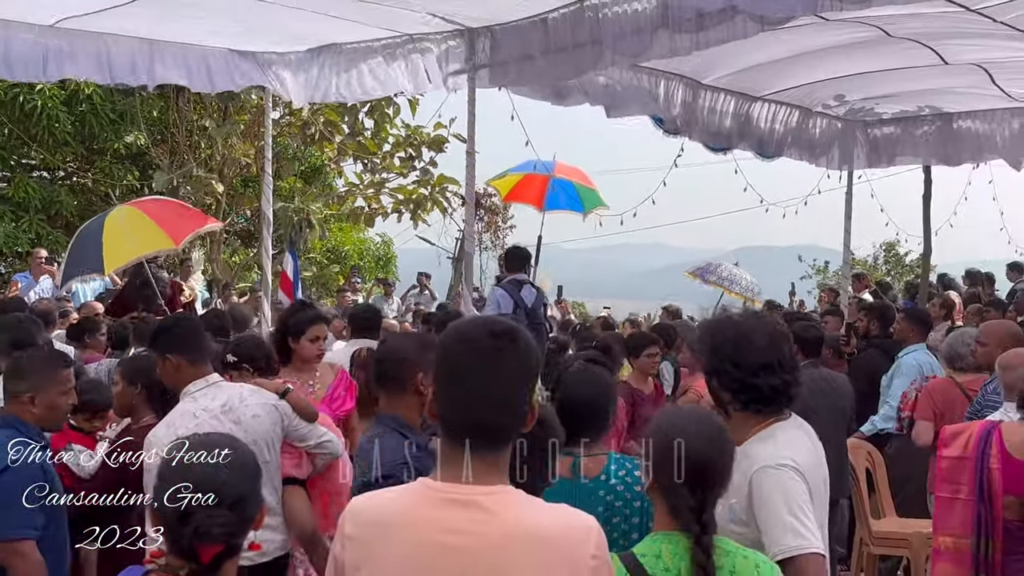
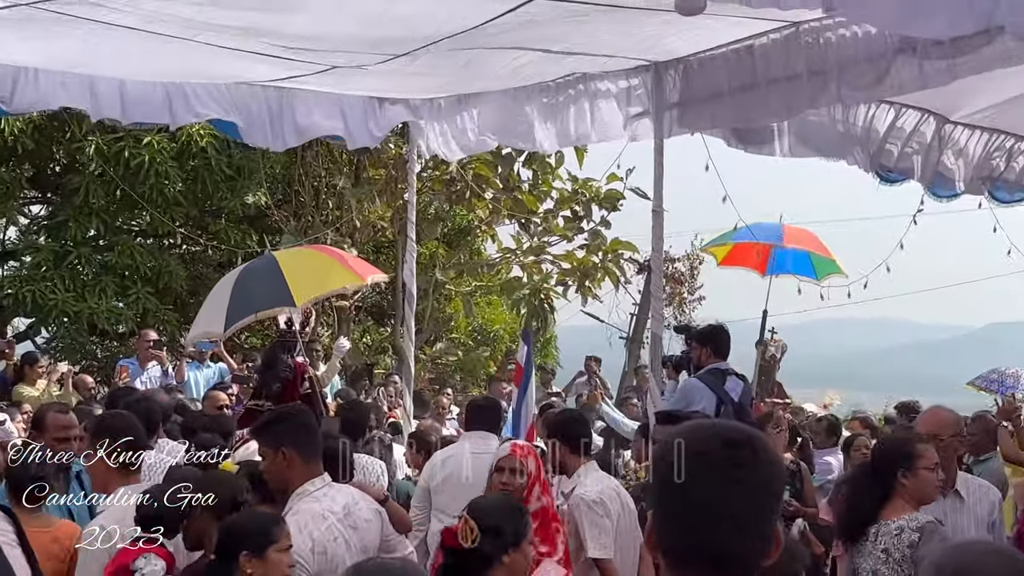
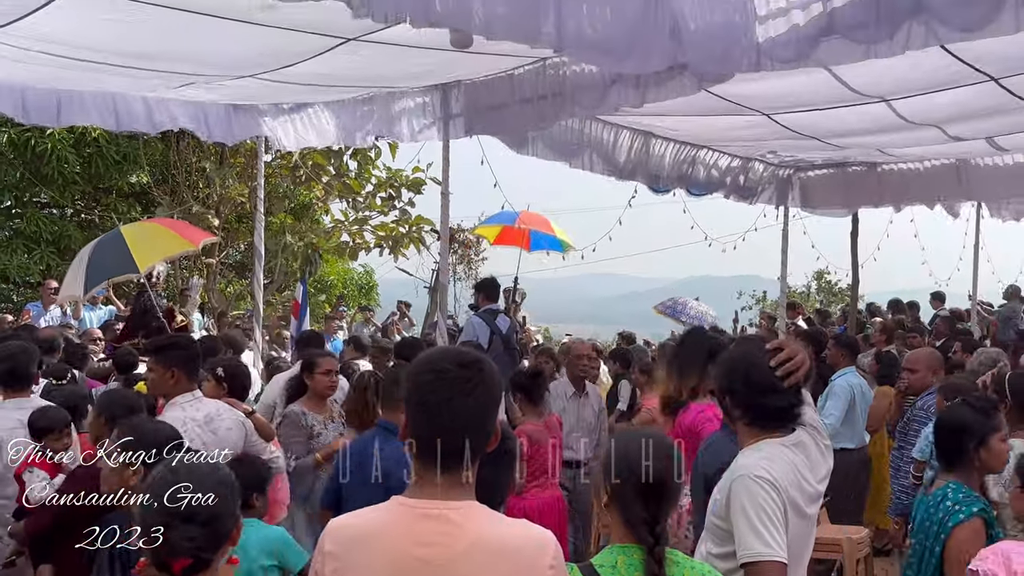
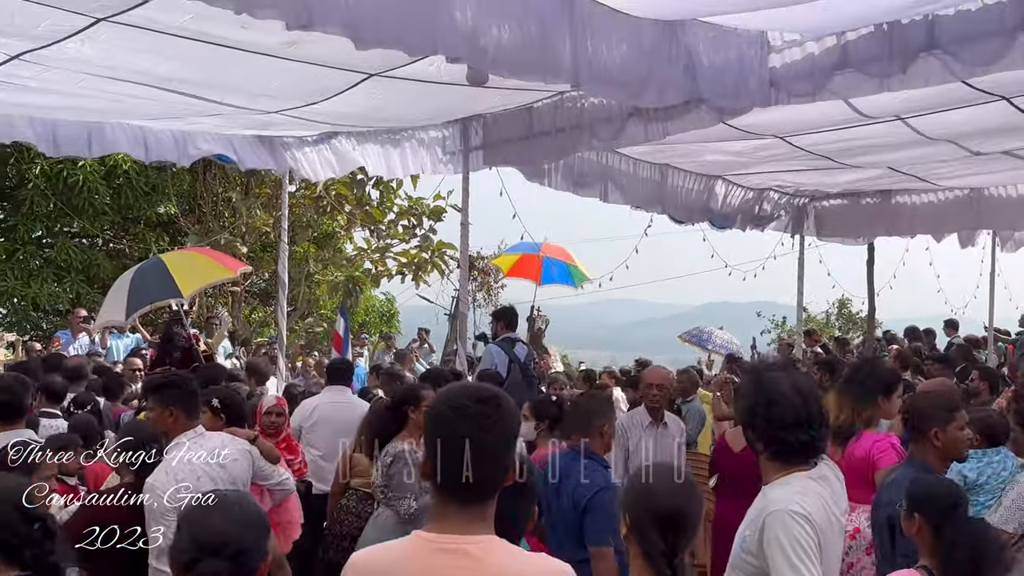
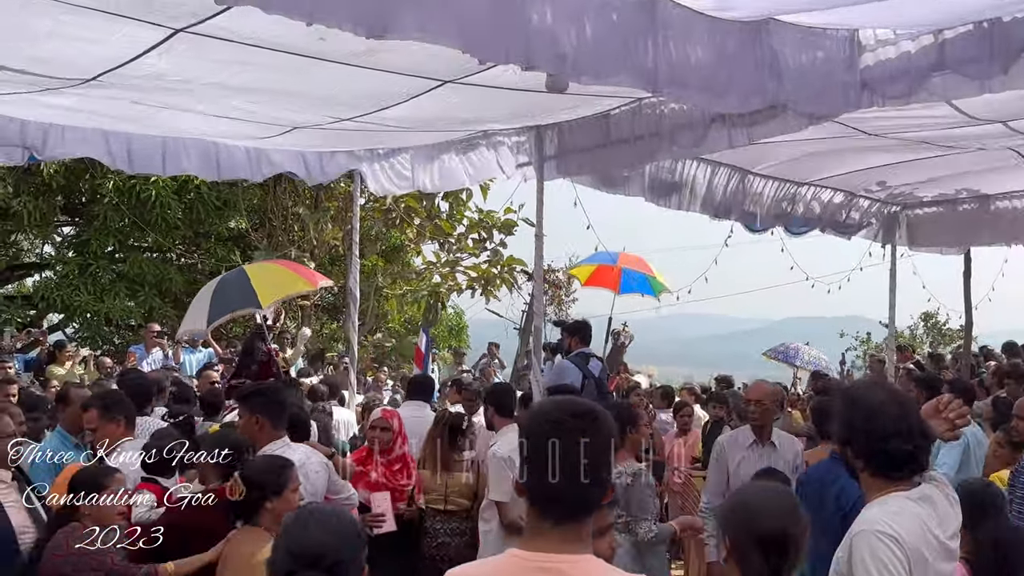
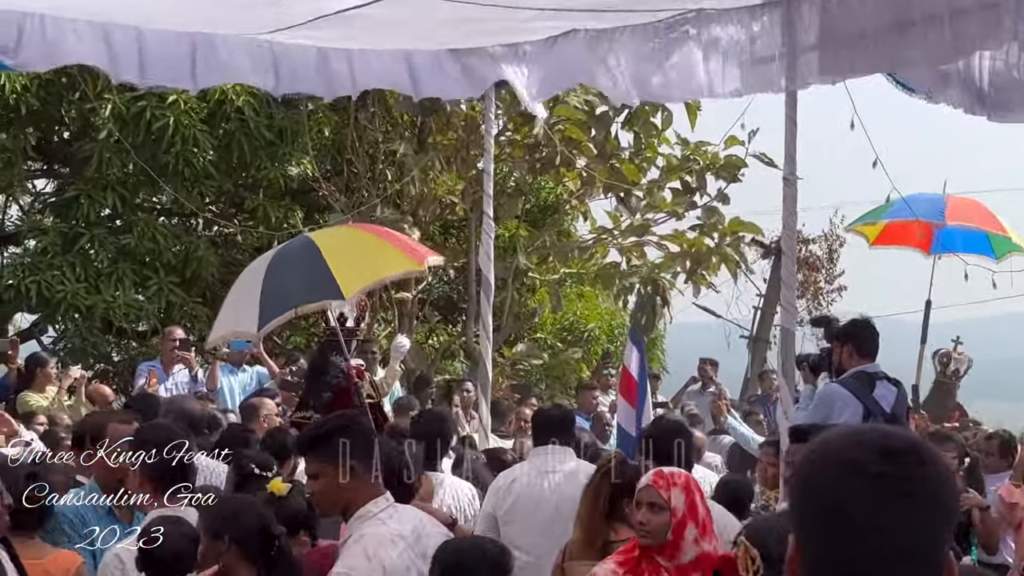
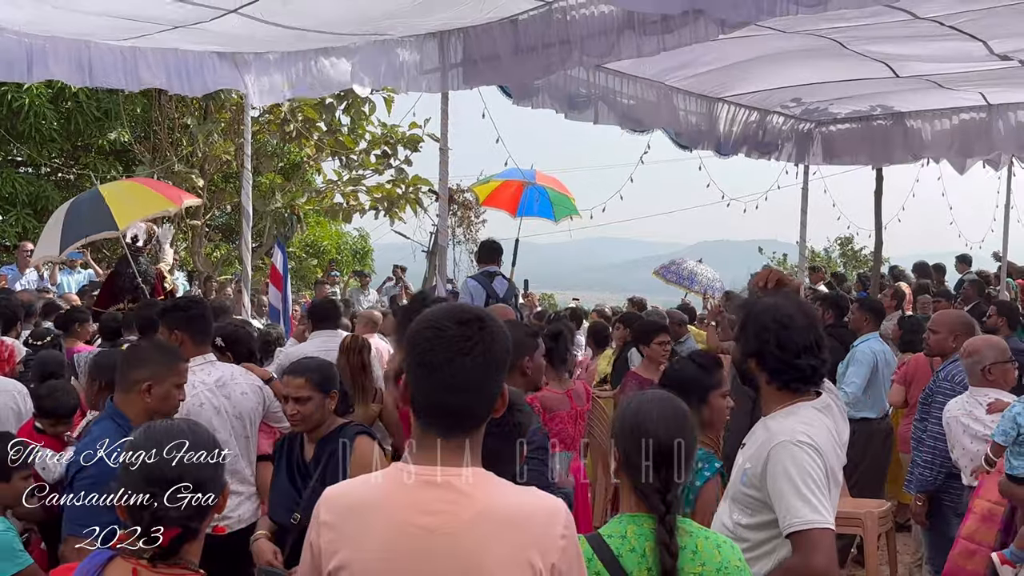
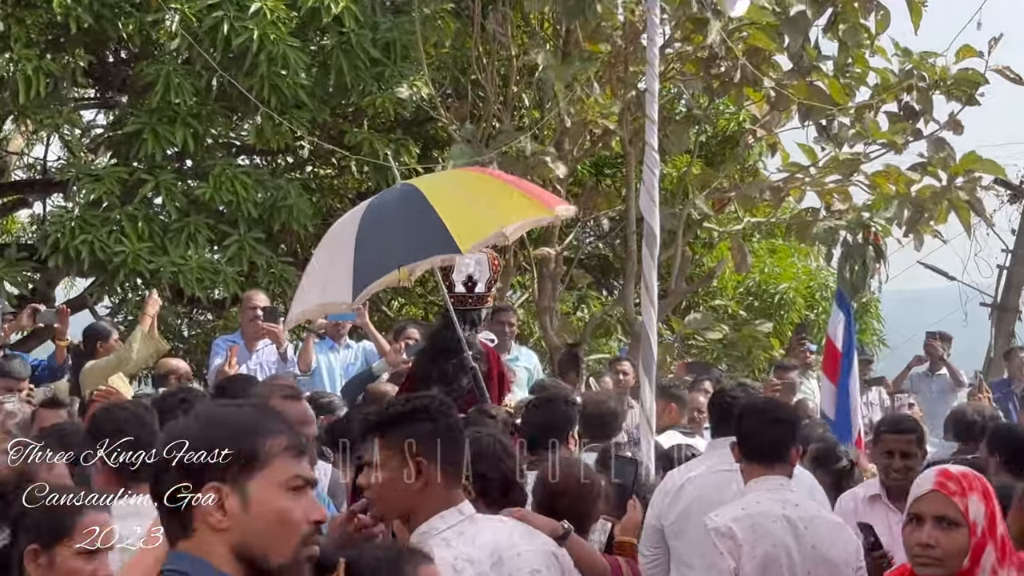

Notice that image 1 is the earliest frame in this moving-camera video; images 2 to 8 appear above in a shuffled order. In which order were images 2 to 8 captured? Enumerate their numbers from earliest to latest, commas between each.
7, 3, 4, 5, 2, 6, 8
